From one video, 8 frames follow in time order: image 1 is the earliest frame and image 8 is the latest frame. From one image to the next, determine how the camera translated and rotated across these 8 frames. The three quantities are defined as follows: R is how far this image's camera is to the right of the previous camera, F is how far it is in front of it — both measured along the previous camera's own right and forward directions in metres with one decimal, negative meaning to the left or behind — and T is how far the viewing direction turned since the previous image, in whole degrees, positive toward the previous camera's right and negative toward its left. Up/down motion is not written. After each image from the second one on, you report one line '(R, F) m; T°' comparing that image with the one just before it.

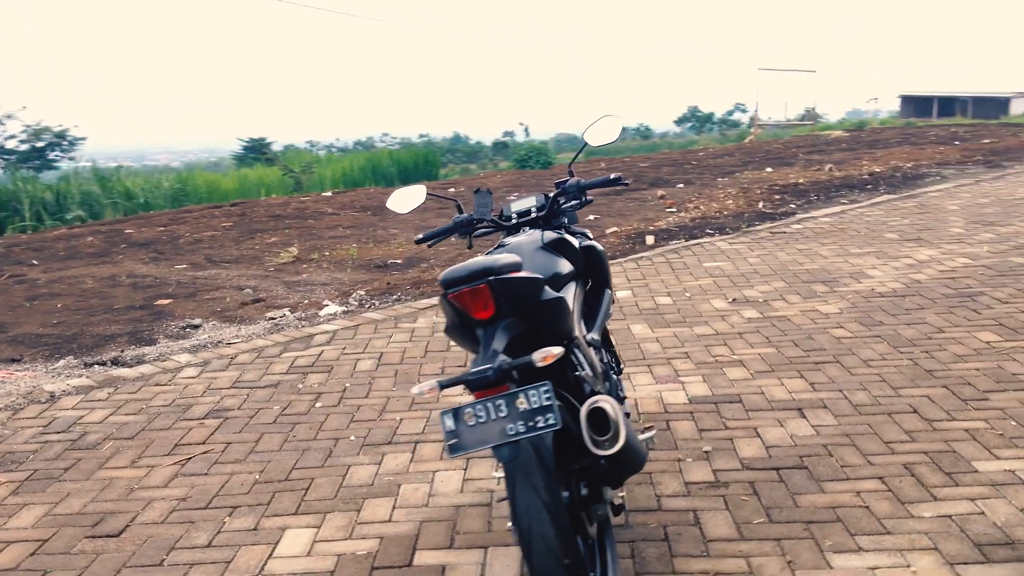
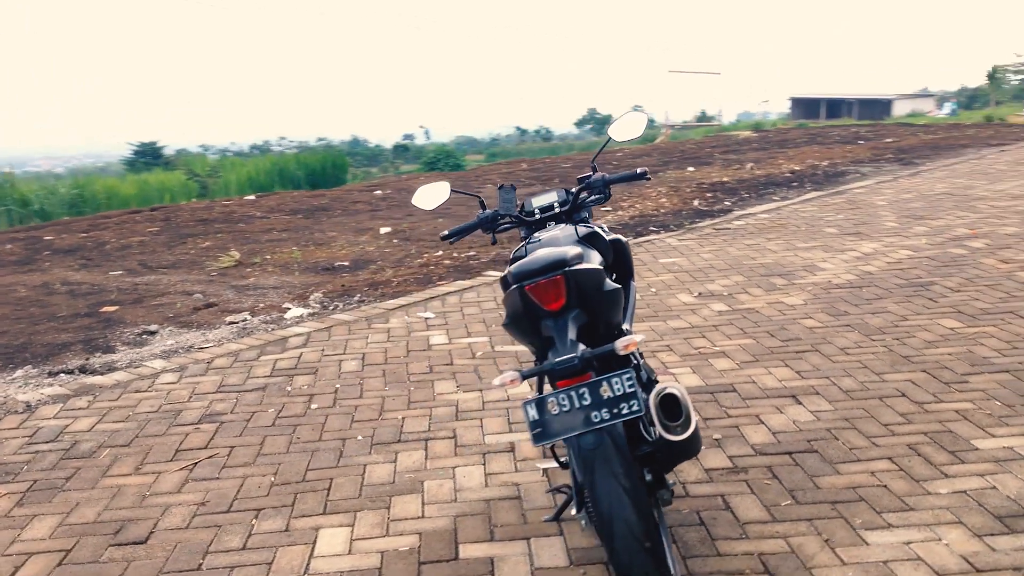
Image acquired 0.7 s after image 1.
(-0.4, 0.0) m; +5°
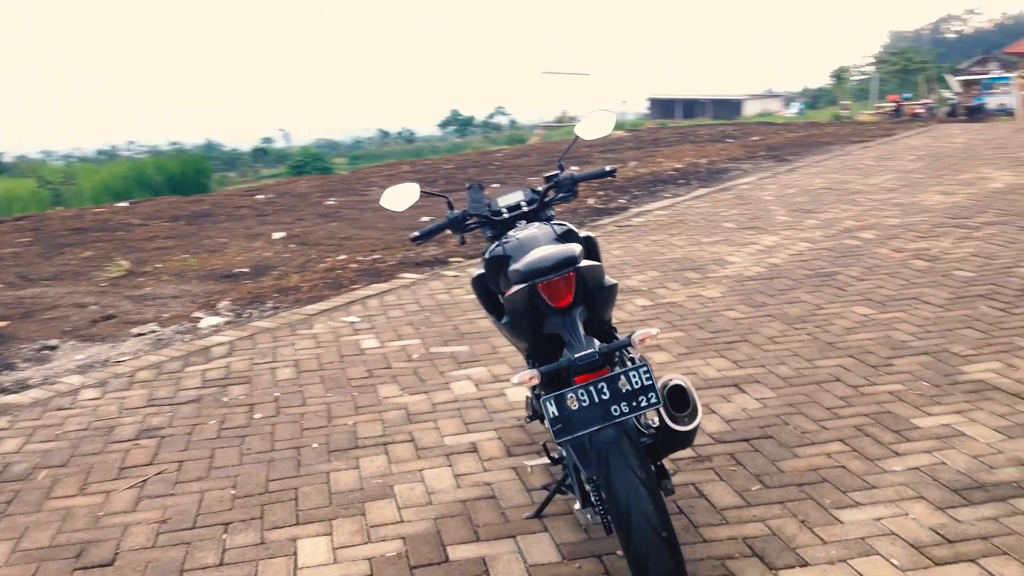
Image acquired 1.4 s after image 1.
(-0.3, 0.0) m; +7°
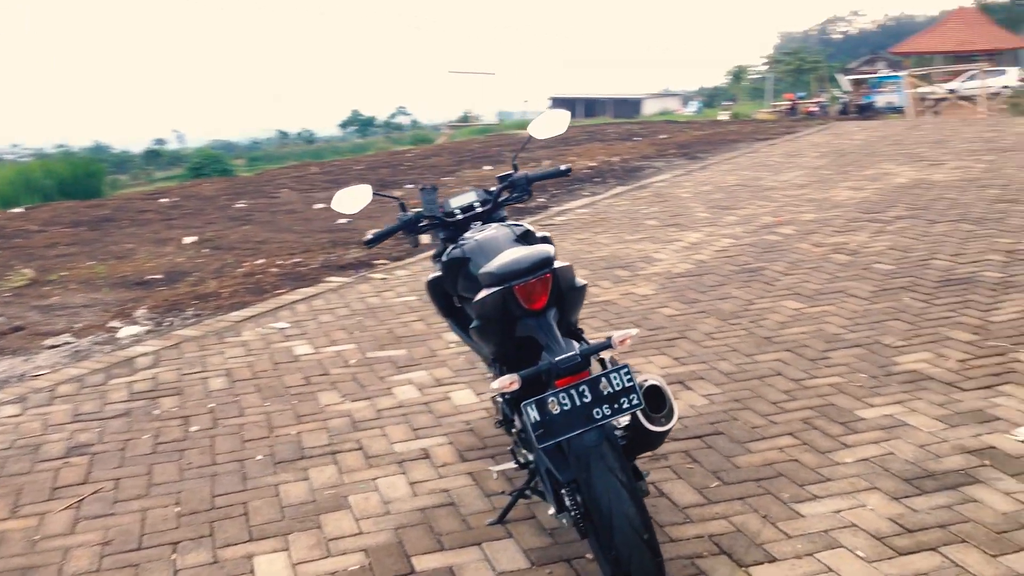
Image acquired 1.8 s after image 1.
(-0.2, +0.1) m; +5°
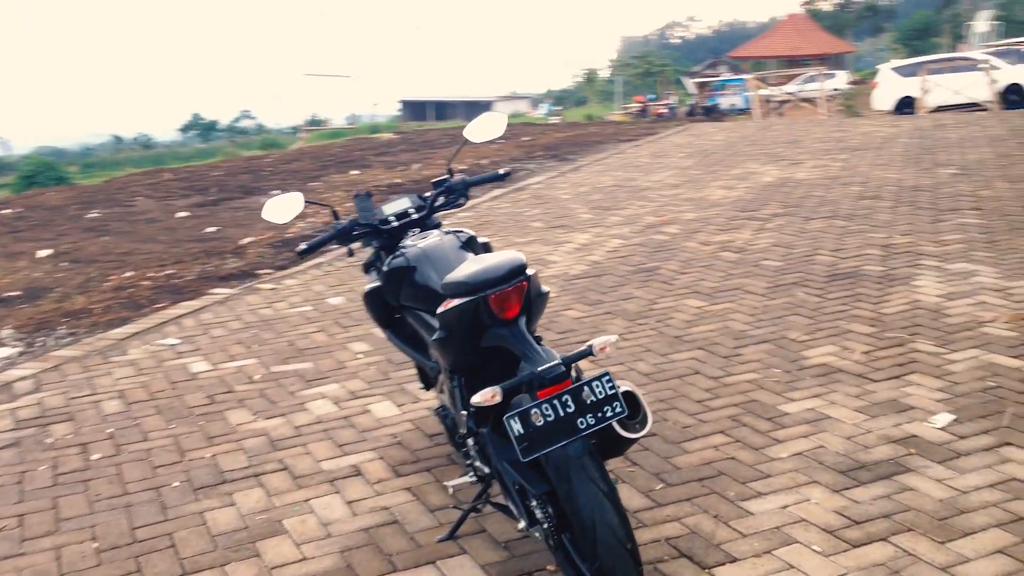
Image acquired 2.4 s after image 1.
(-0.3, +0.1) m; +8°
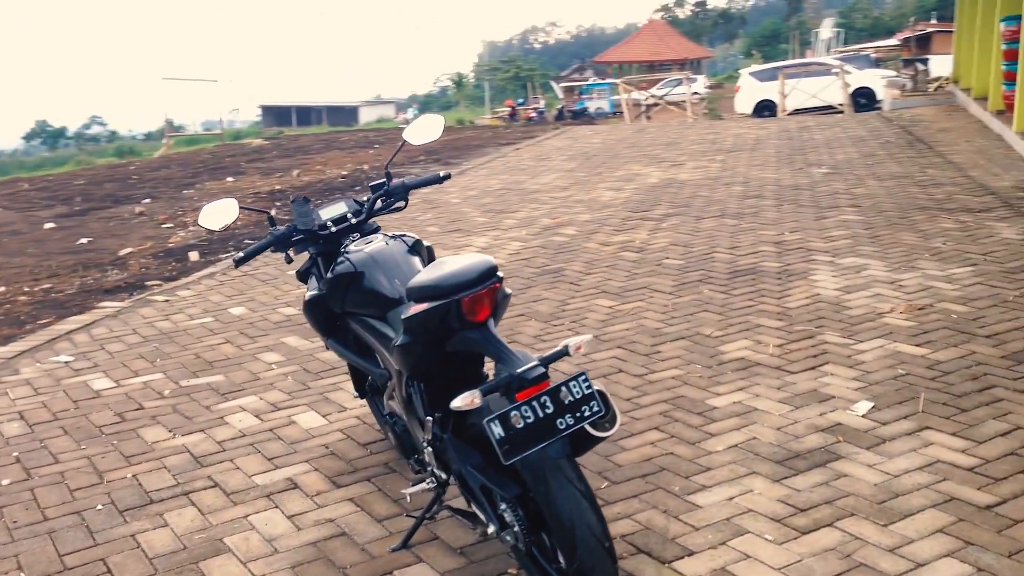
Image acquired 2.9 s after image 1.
(-0.2, 0.0) m; +7°
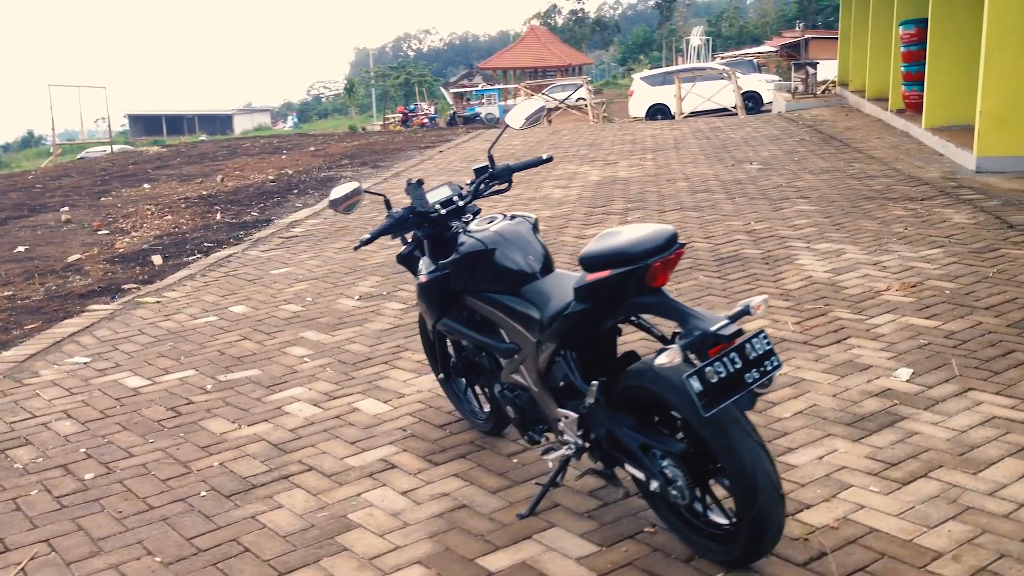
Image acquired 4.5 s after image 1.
(-0.7, -0.1) m; +6°
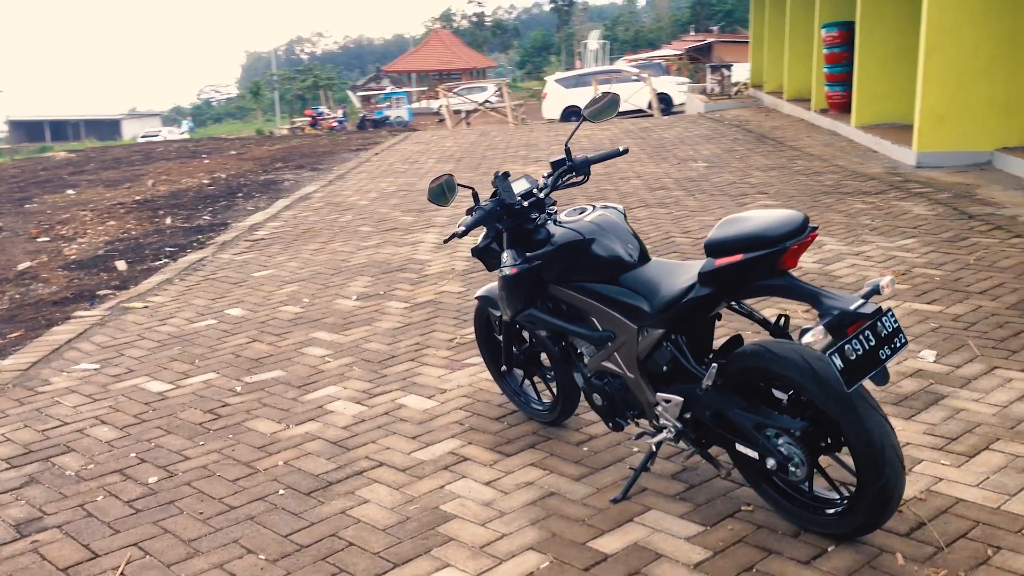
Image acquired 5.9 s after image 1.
(-0.6, 0.0) m; +5°
